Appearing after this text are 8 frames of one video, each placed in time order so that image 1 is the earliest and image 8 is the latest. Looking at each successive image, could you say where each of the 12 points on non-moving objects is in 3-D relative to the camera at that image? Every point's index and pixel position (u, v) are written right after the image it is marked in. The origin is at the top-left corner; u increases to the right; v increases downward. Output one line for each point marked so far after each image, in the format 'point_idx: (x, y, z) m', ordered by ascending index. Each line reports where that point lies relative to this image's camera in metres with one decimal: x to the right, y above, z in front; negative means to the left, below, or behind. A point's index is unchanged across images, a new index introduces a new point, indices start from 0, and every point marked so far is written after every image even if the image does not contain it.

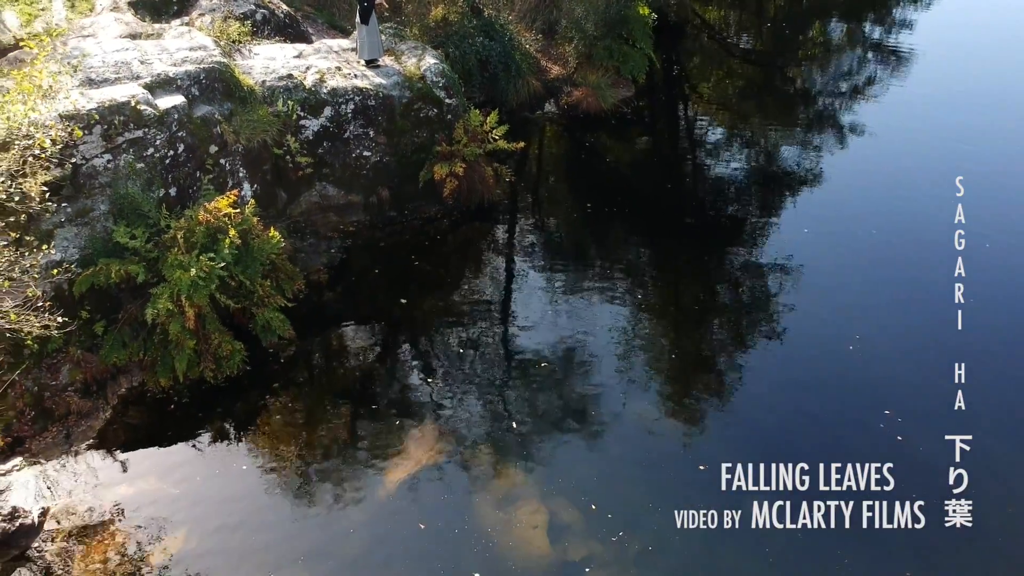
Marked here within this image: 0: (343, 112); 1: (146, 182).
0: (-2.5, +2.6, +12.1) m
1: (-4.3, +1.2, +9.6) m
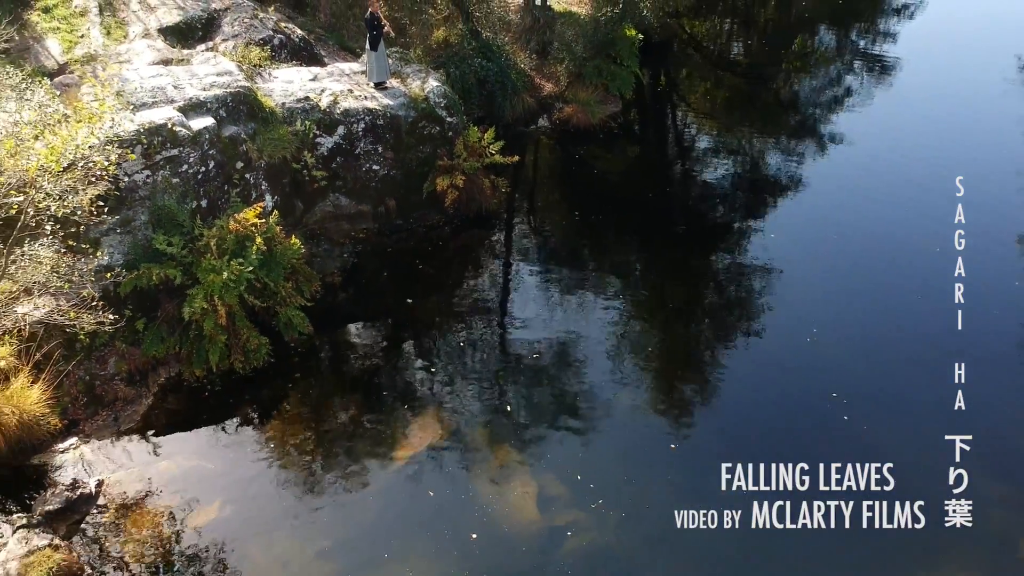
0: (-2.5, +2.6, +13.3) m
1: (-4.4, +1.2, +10.8) m
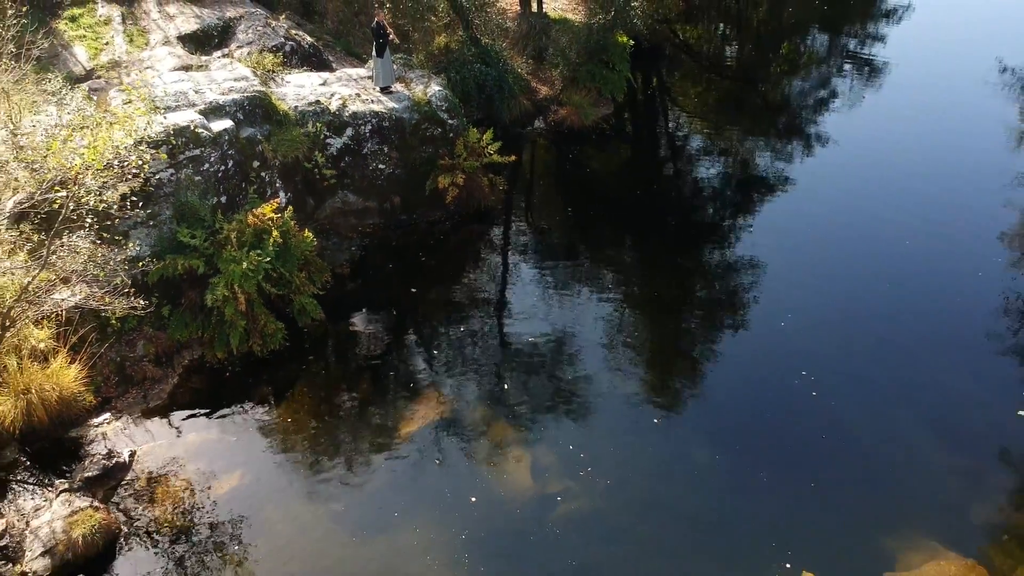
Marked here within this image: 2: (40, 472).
0: (-2.6, +2.7, +14.2) m
1: (-4.5, +1.4, +11.6) m
2: (-5.8, -2.3, +9.8) m
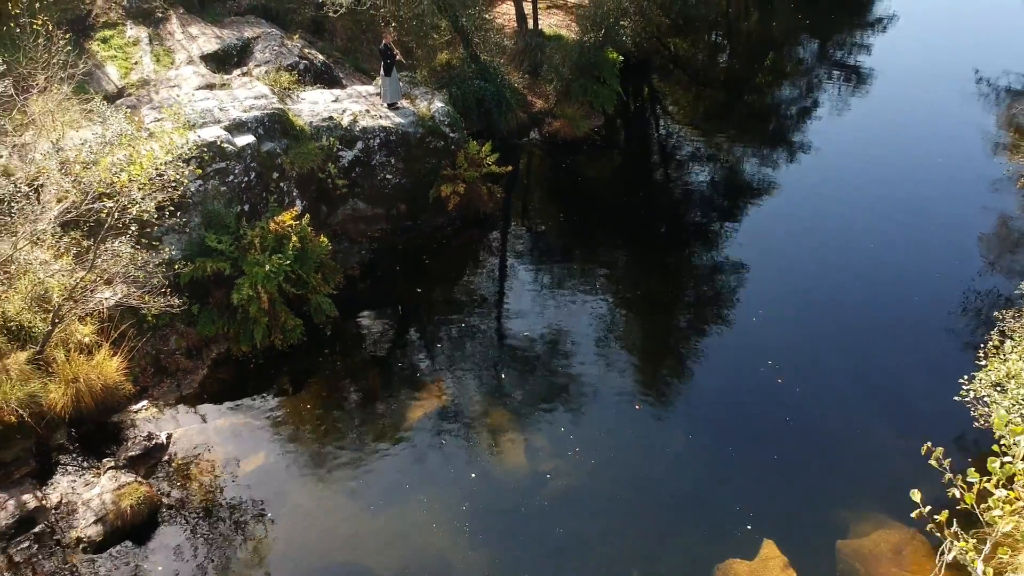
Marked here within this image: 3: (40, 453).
0: (-2.7, +2.7, +15.4) m
1: (-4.5, +1.4, +12.8) m
2: (-5.8, -2.3, +11.0) m
3: (-6.3, -2.2, +10.7) m
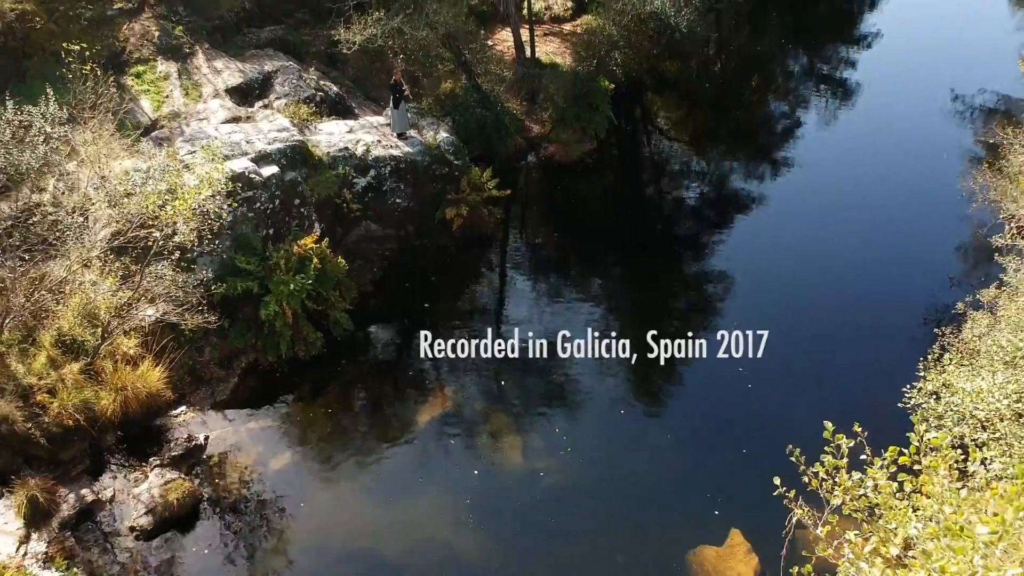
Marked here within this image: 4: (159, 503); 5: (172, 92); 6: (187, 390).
0: (-2.7, +2.4, +16.8) m
1: (-4.5, +1.1, +14.2) m
2: (-5.9, -2.6, +12.4) m
3: (-6.3, -2.5, +12.1) m
4: (-4.9, -3.0, +11.3) m
5: (-6.8, +3.9, +16.2) m
6: (-5.4, -1.7, +13.5) m
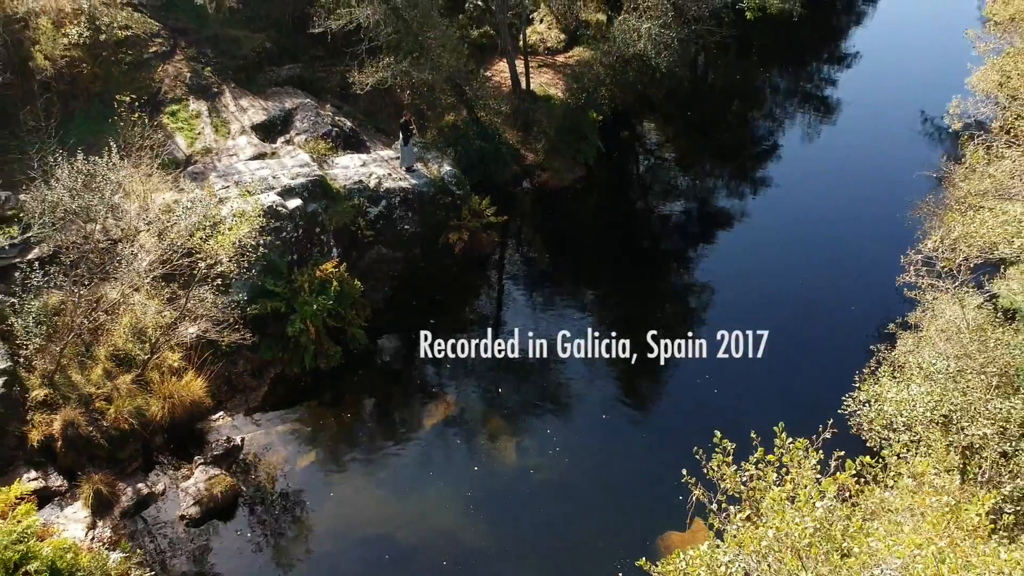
0: (-2.8, +2.0, +18.6) m
1: (-4.6, +0.7, +16.1) m
2: (-5.9, -2.9, +14.3) m
3: (-6.4, -2.9, +14.0) m
4: (-5.0, -3.4, +13.2) m
5: (-6.9, +3.6, +18.1) m
6: (-5.5, -2.1, +15.4) m
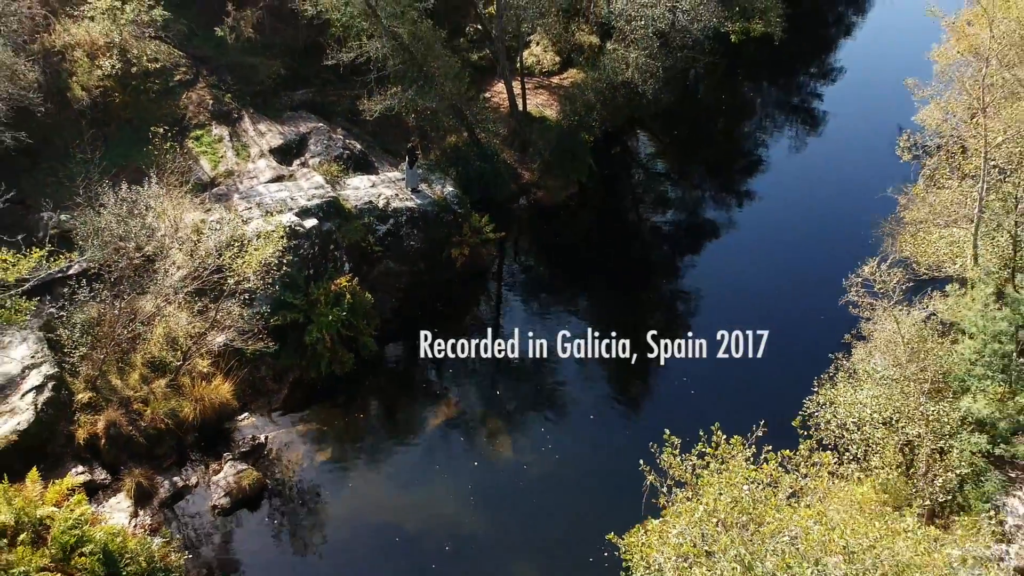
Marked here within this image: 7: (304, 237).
0: (-2.8, +1.8, +20.2) m
1: (-4.7, +0.4, +17.7) m
2: (-6.0, -3.2, +15.9) m
3: (-6.4, -3.1, +15.6) m
4: (-5.1, -3.7, +14.8) m
5: (-7.0, +3.3, +19.7) m
6: (-5.6, -2.4, +17.0) m
7: (-4.6, +1.2, +17.9) m
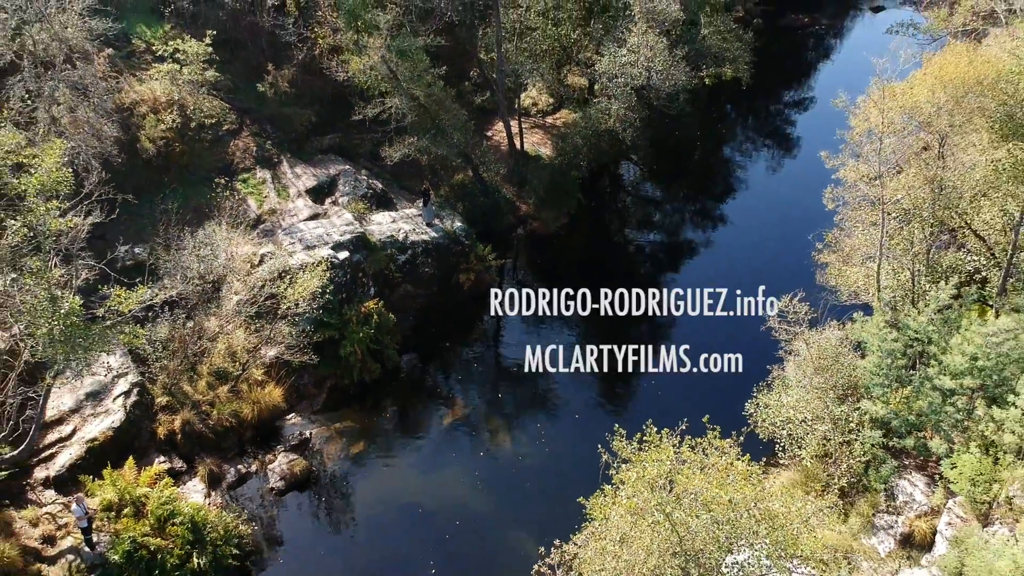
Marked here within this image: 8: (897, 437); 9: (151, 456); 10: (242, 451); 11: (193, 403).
0: (-2.9, +1.2, +23.8) m
1: (-4.7, -0.1, +21.3) m
2: (-6.0, -3.8, +19.5) m
3: (-6.5, -3.7, +19.2) m
4: (-5.1, -4.2, +18.4) m
5: (-7.0, +2.7, +23.3) m
6: (-5.6, -2.9, +20.6) m
7: (-4.6, +0.6, +21.4) m
8: (+7.9, -3.1, +16.7) m
9: (-7.8, -3.6, +17.6) m
10: (-6.4, -3.9, +19.1) m
11: (-7.3, -2.7, +18.7) m
